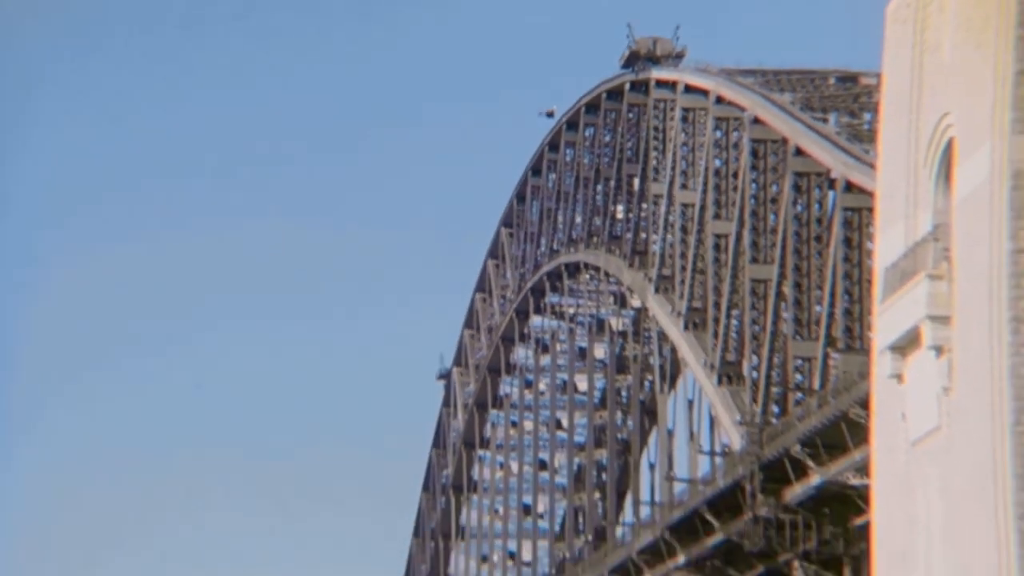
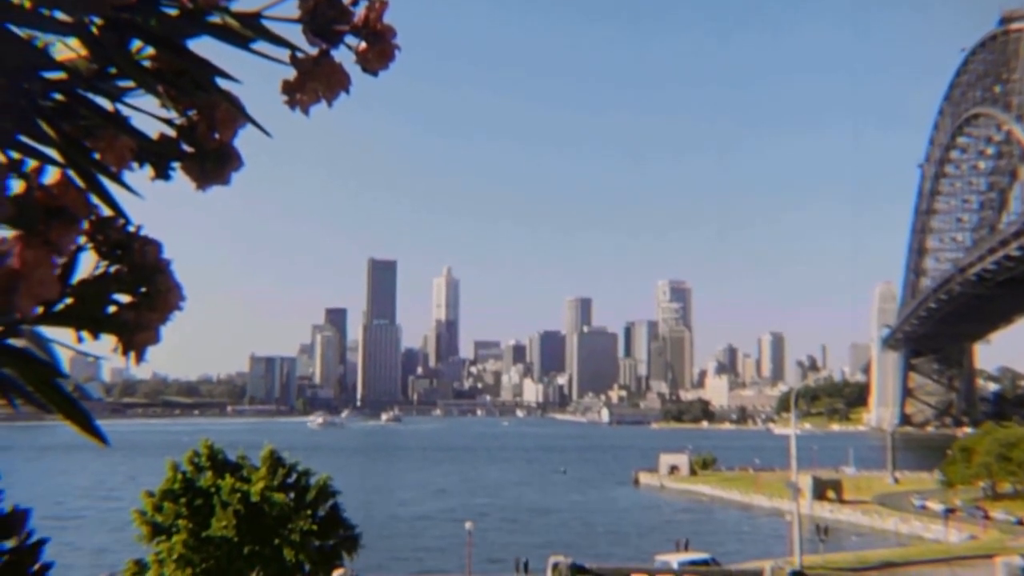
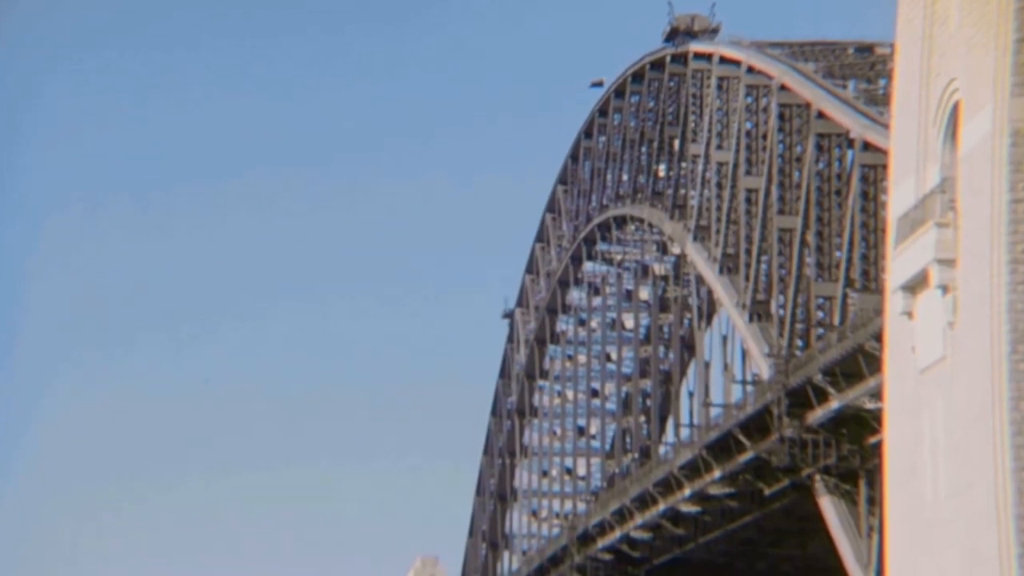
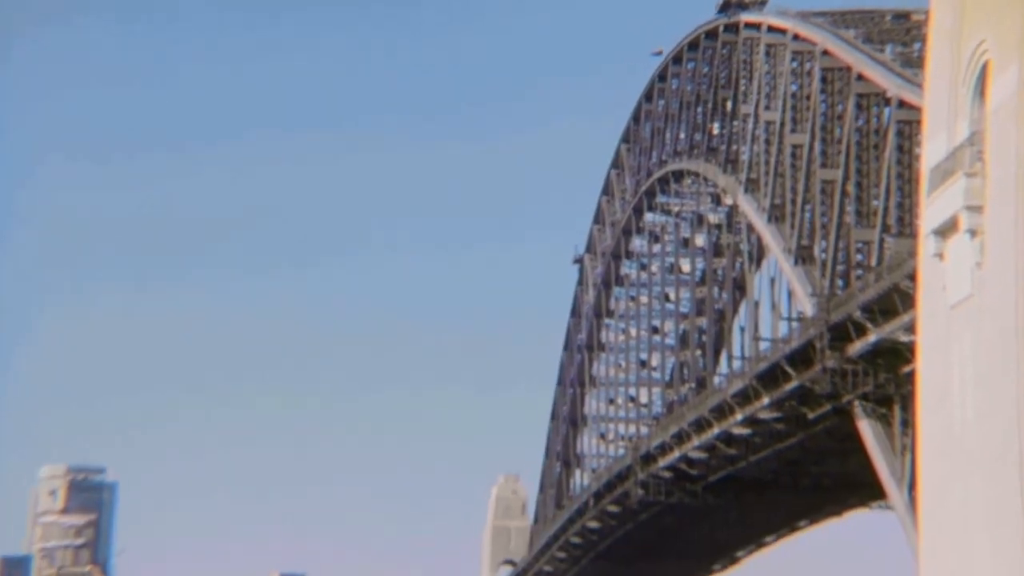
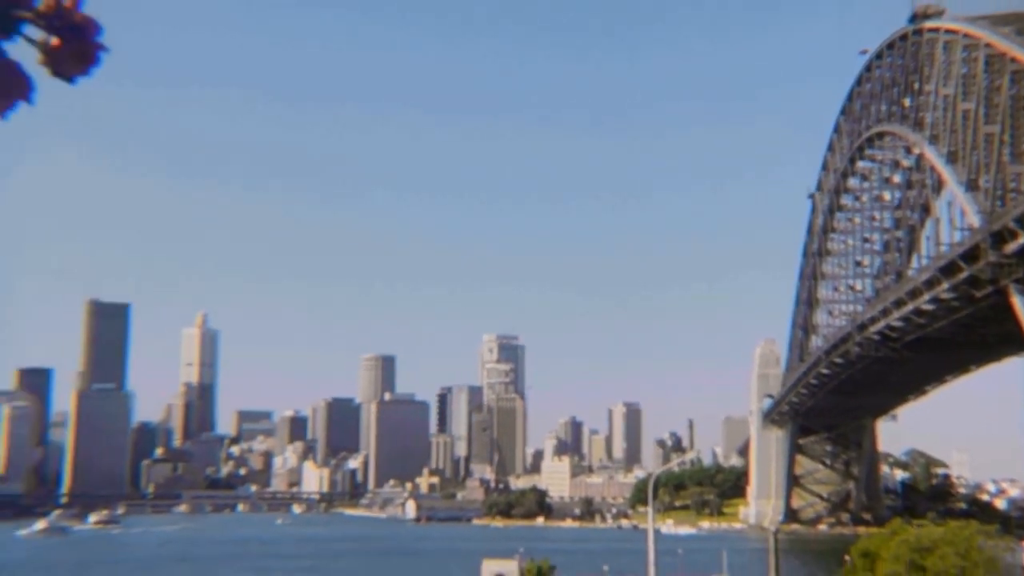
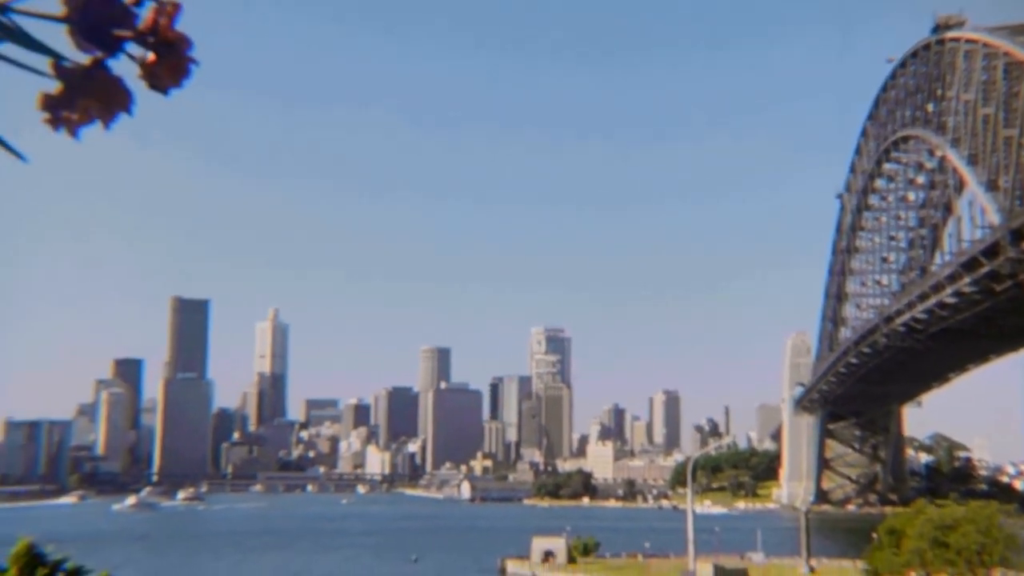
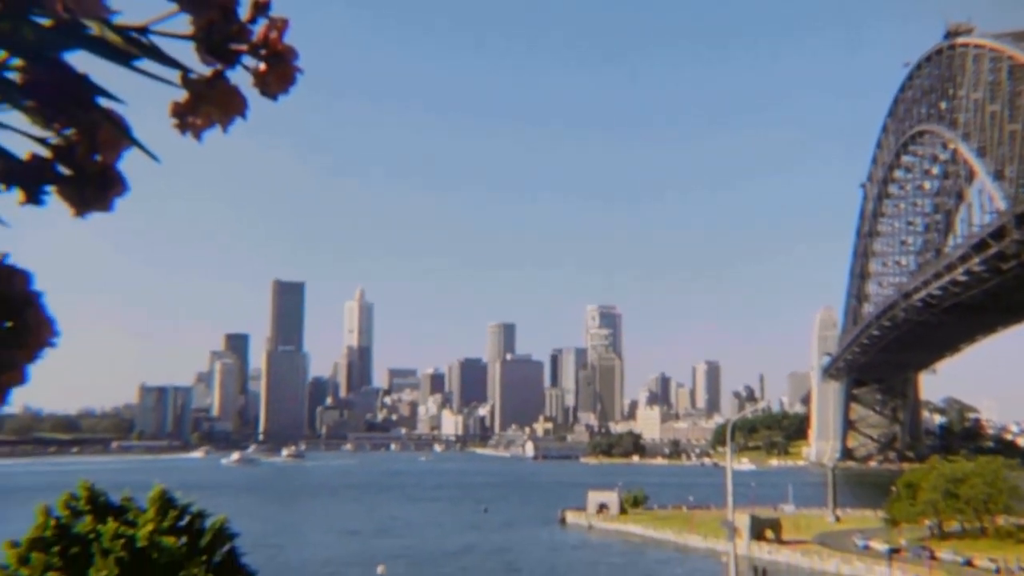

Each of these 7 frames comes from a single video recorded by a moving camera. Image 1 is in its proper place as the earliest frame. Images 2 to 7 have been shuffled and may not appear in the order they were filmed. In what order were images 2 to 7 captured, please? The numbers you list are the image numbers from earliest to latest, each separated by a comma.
3, 4, 5, 6, 7, 2
